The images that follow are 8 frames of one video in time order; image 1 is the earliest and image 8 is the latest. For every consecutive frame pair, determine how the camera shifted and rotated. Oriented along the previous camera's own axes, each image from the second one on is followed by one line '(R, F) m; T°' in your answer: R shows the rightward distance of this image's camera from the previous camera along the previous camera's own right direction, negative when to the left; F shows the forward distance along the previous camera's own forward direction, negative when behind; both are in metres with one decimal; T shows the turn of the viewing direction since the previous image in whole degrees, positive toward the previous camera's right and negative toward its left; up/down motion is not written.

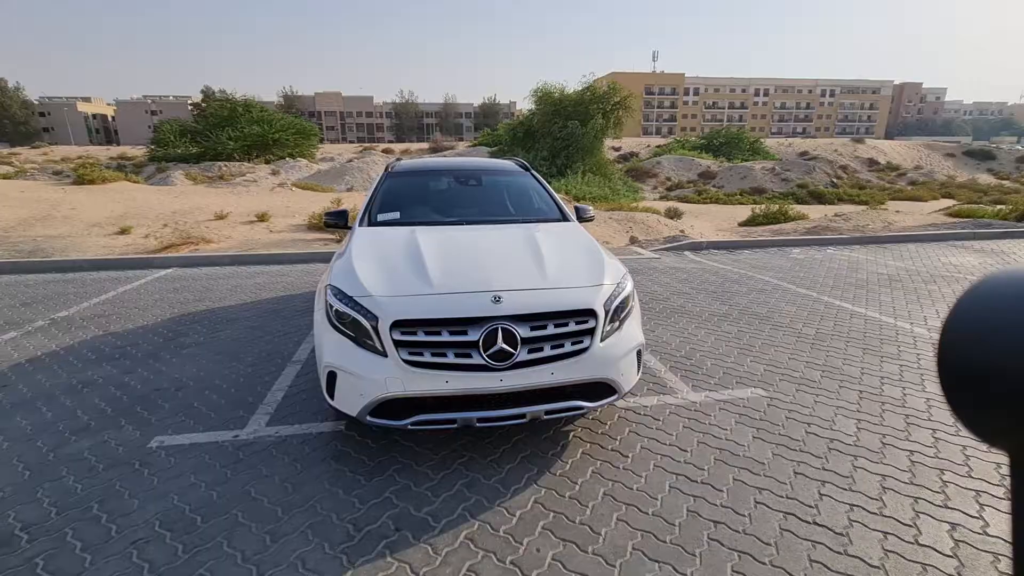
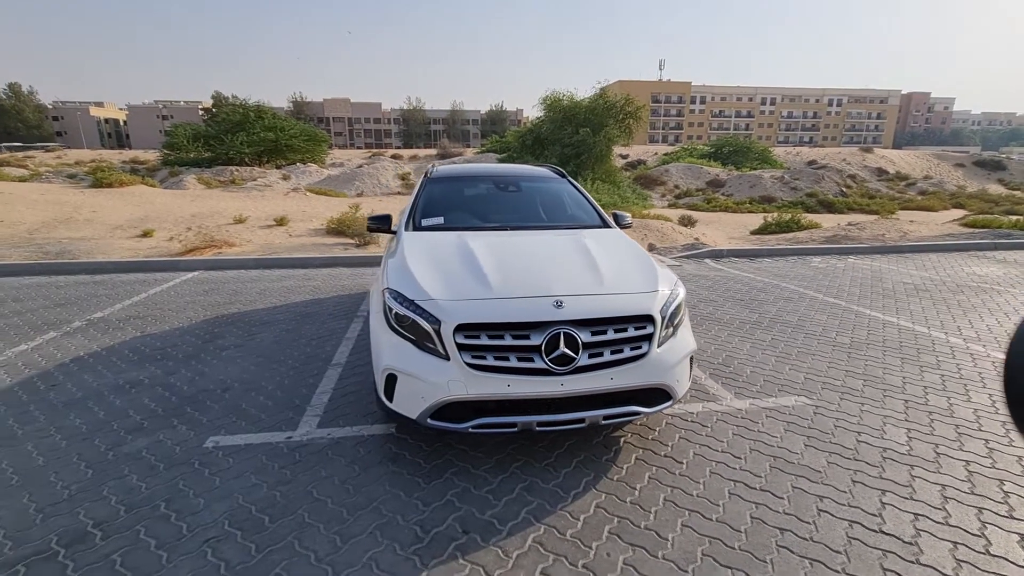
(-0.3, 0.0) m; -1°
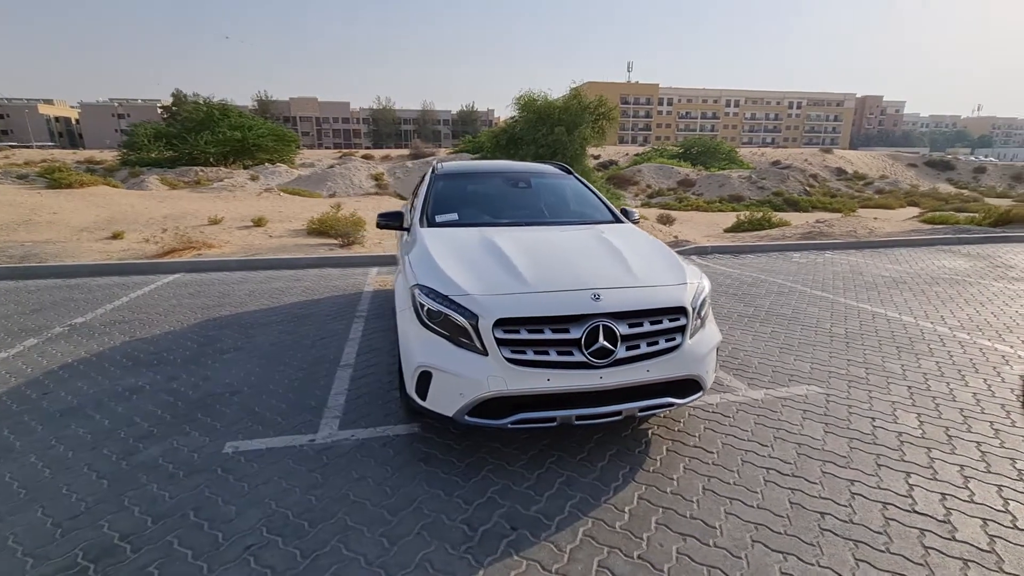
(-0.3, 0.0) m; +3°
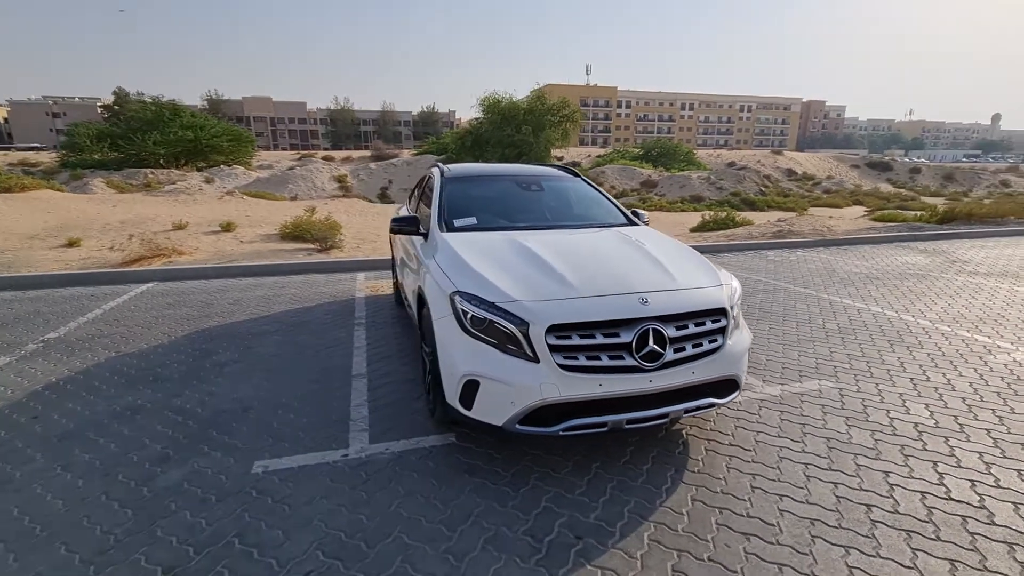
(-0.4, +0.1) m; +4°
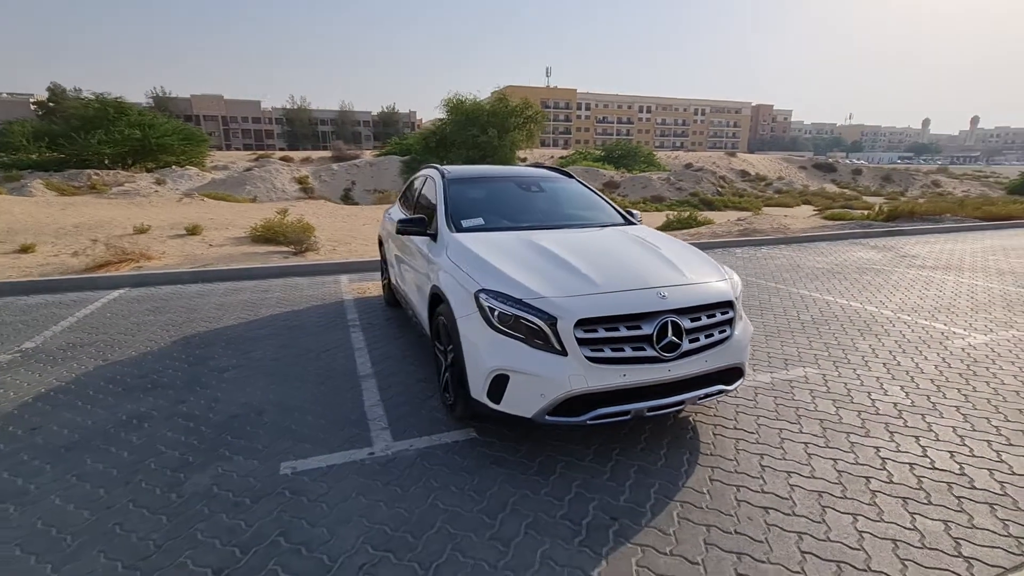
(-0.4, -0.1) m; +4°
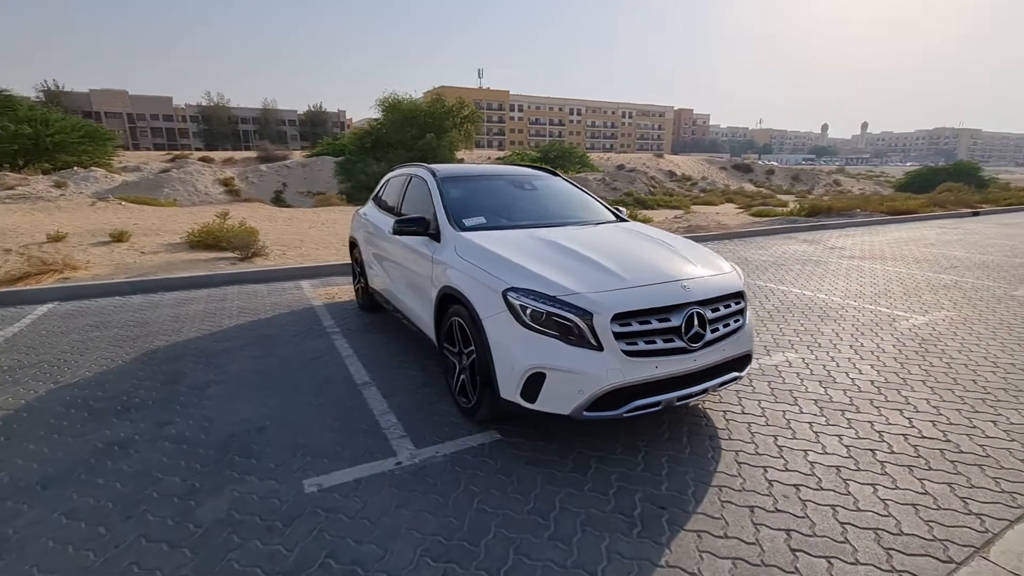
(-0.5, +0.1) m; +7°
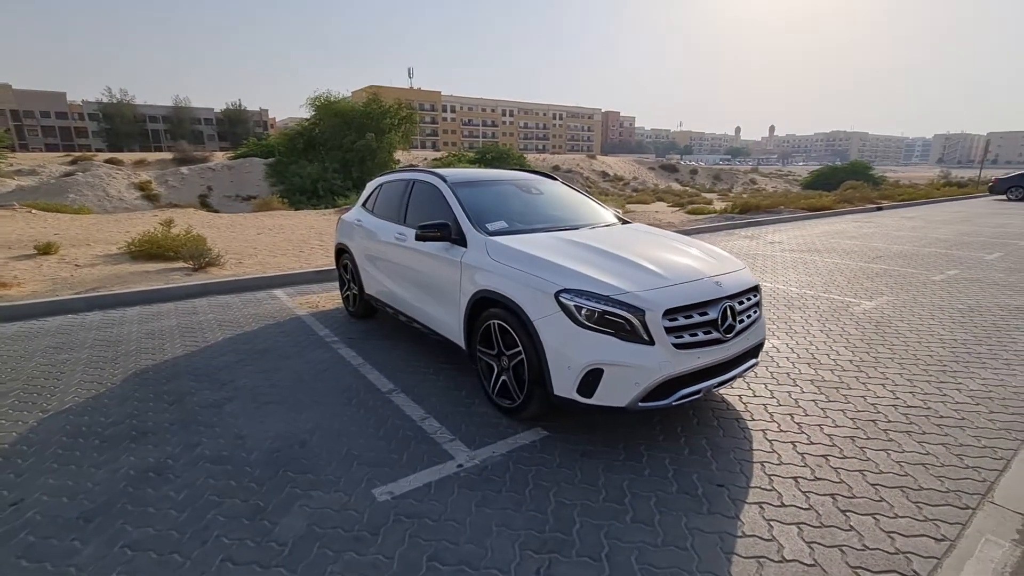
(-0.7, -0.1) m; +7°
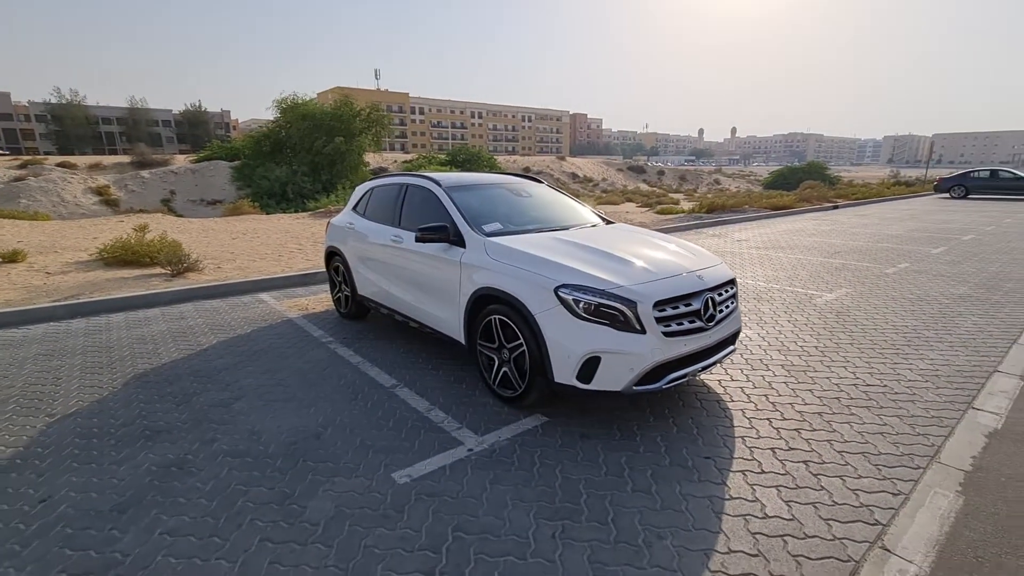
(-0.2, -0.2) m; +3°
